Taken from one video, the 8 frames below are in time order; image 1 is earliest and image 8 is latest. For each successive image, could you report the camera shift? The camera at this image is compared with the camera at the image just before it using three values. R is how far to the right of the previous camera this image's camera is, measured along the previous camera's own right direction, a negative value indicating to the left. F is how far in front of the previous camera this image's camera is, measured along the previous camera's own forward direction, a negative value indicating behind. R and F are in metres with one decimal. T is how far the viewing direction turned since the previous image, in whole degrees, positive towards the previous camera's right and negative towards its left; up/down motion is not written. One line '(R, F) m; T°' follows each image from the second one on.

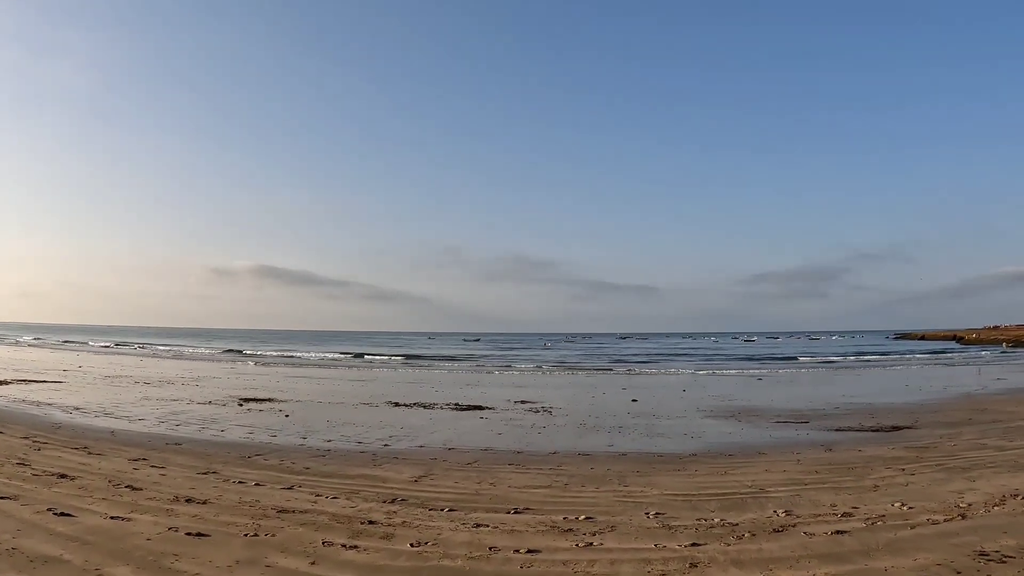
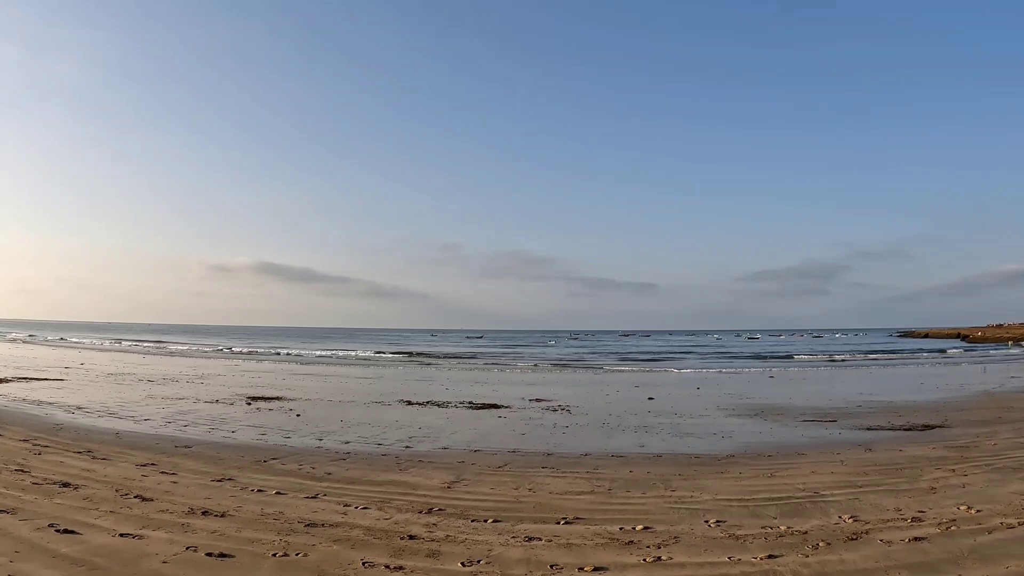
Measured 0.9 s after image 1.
(-0.5, +0.7) m; 0°
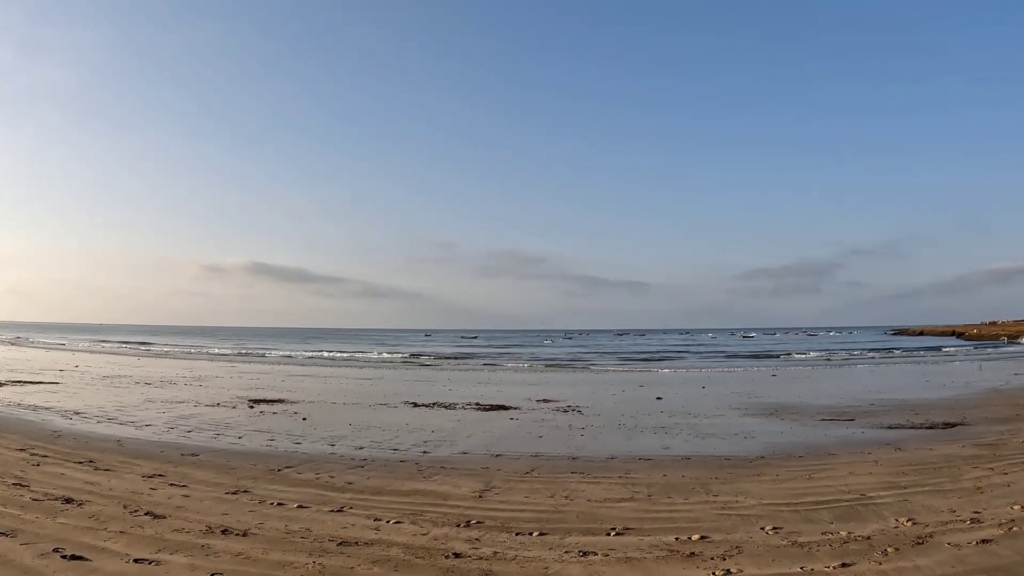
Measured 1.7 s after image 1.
(-0.5, +0.5) m; +1°
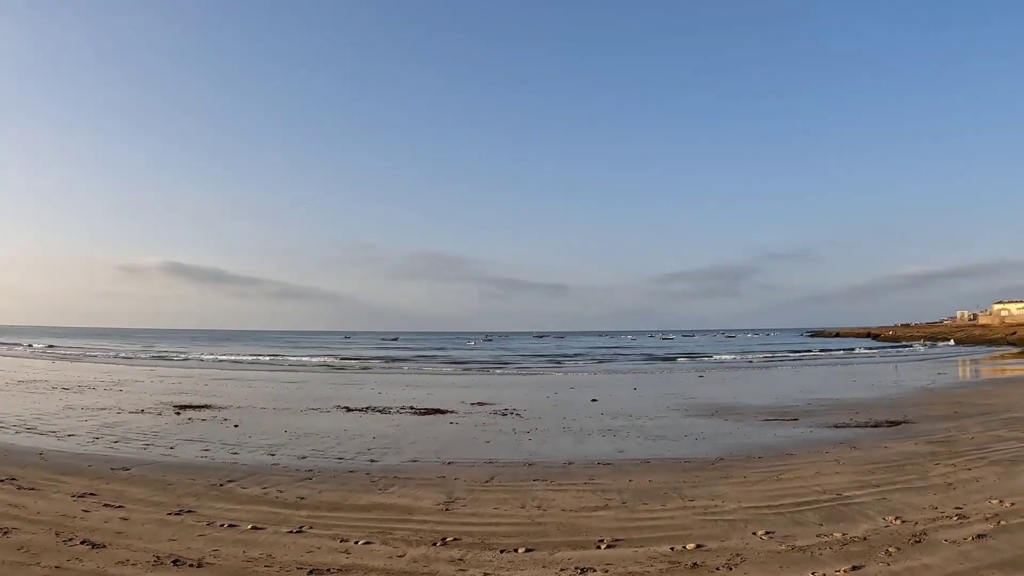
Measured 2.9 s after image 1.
(-0.5, +0.4) m; +7°
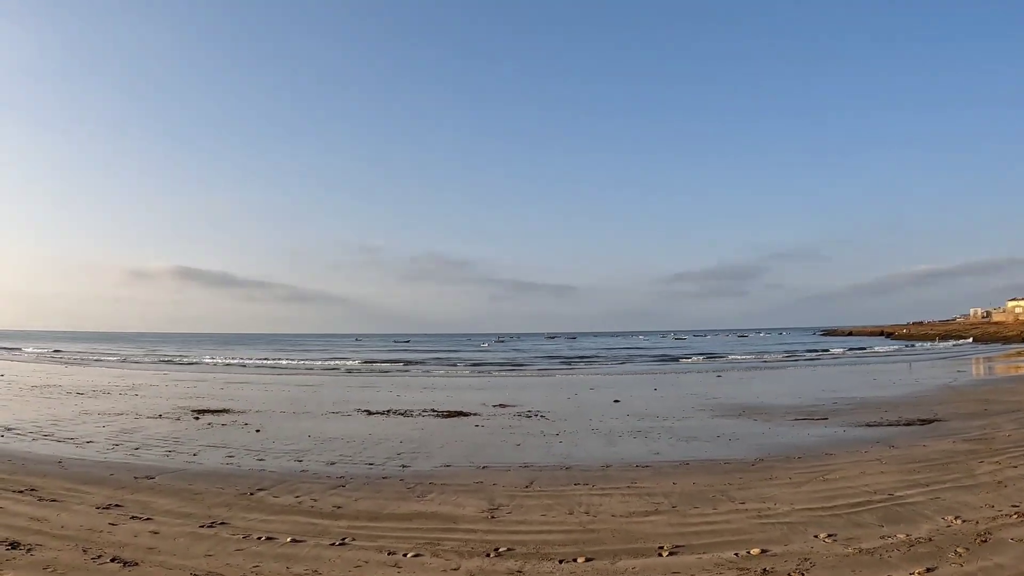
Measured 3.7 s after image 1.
(-0.4, +0.4) m; -1°
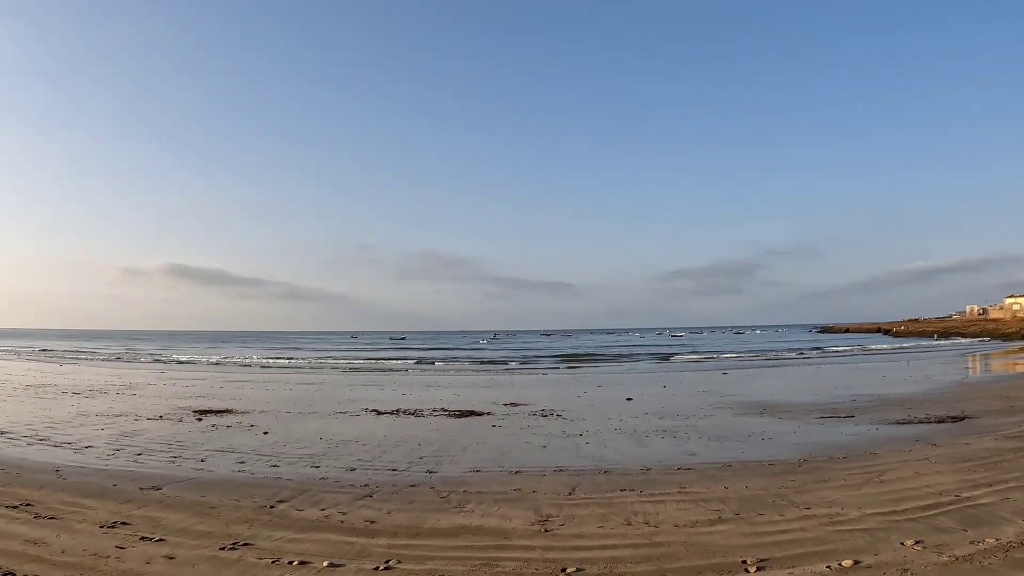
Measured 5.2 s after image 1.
(-0.6, +0.7) m; 0°
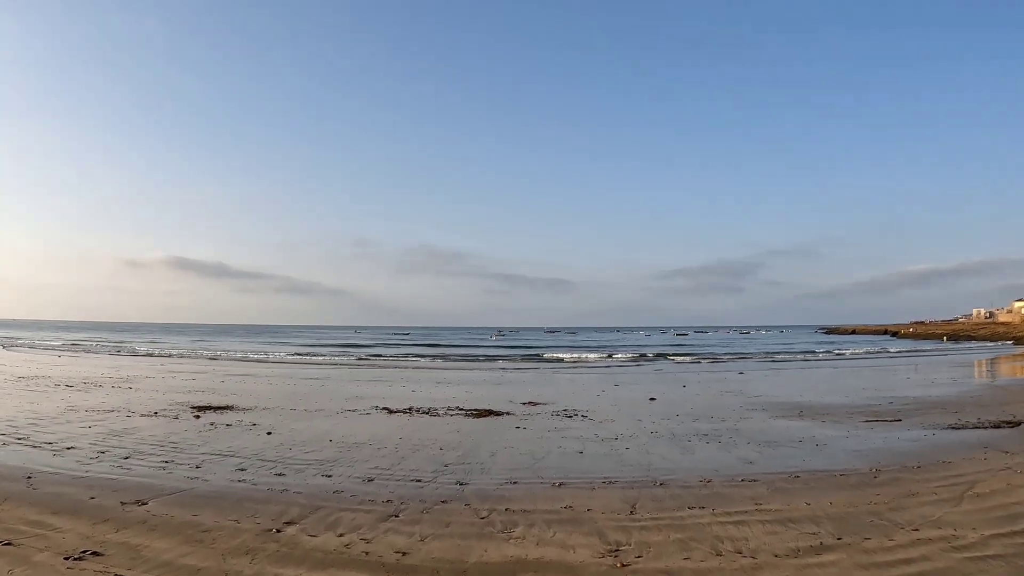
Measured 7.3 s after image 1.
(-0.6, +1.2) m; 0°
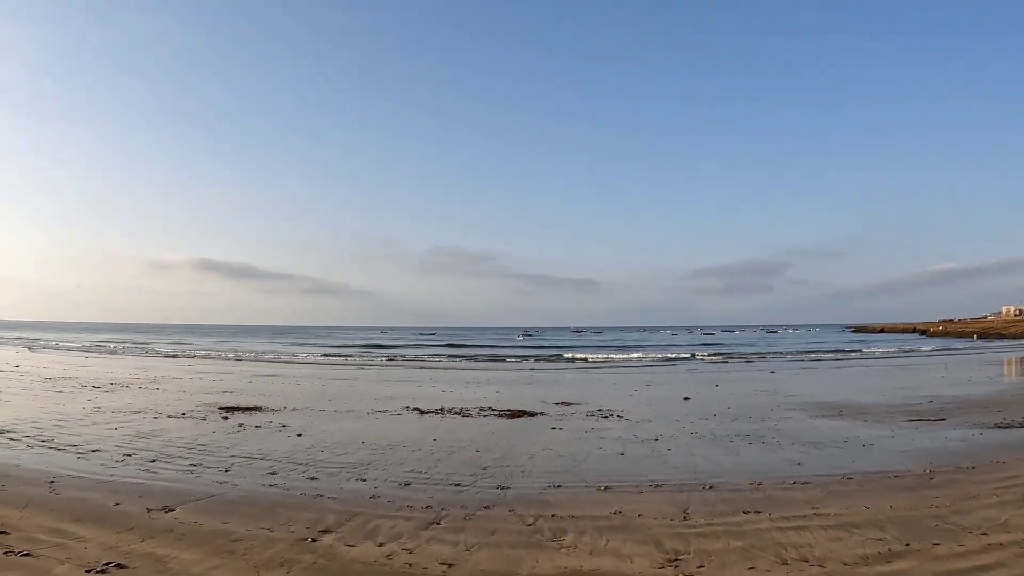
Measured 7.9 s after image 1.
(-0.2, +0.4) m; -2°
